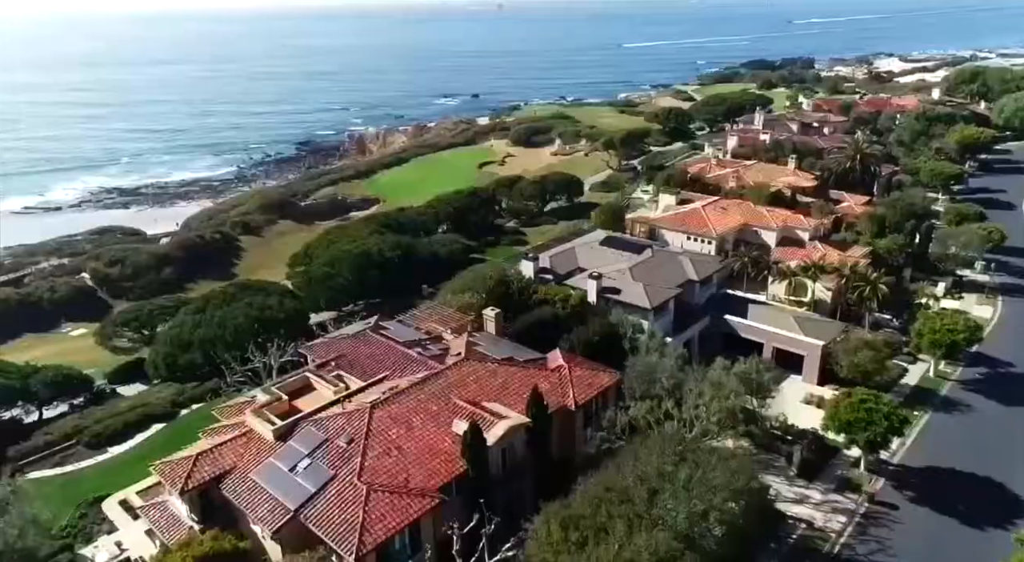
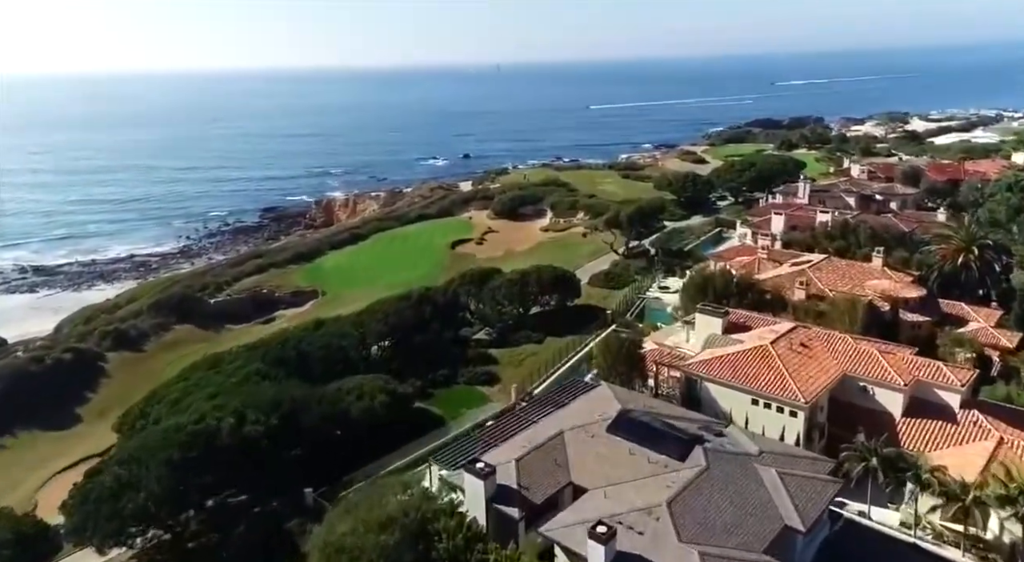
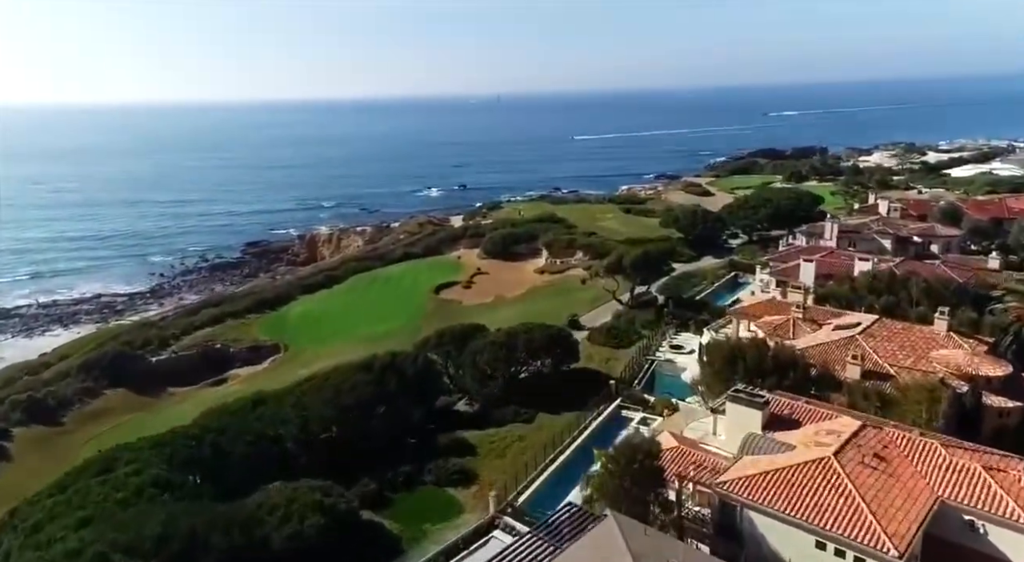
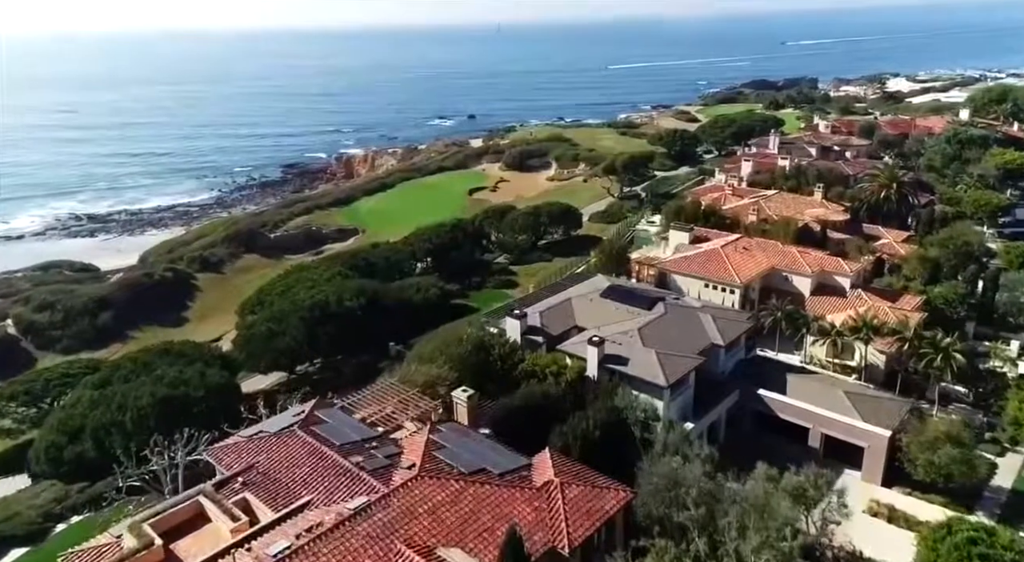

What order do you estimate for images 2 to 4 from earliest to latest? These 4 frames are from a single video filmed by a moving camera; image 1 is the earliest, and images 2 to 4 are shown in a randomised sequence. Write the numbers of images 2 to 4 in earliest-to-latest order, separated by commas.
4, 2, 3
